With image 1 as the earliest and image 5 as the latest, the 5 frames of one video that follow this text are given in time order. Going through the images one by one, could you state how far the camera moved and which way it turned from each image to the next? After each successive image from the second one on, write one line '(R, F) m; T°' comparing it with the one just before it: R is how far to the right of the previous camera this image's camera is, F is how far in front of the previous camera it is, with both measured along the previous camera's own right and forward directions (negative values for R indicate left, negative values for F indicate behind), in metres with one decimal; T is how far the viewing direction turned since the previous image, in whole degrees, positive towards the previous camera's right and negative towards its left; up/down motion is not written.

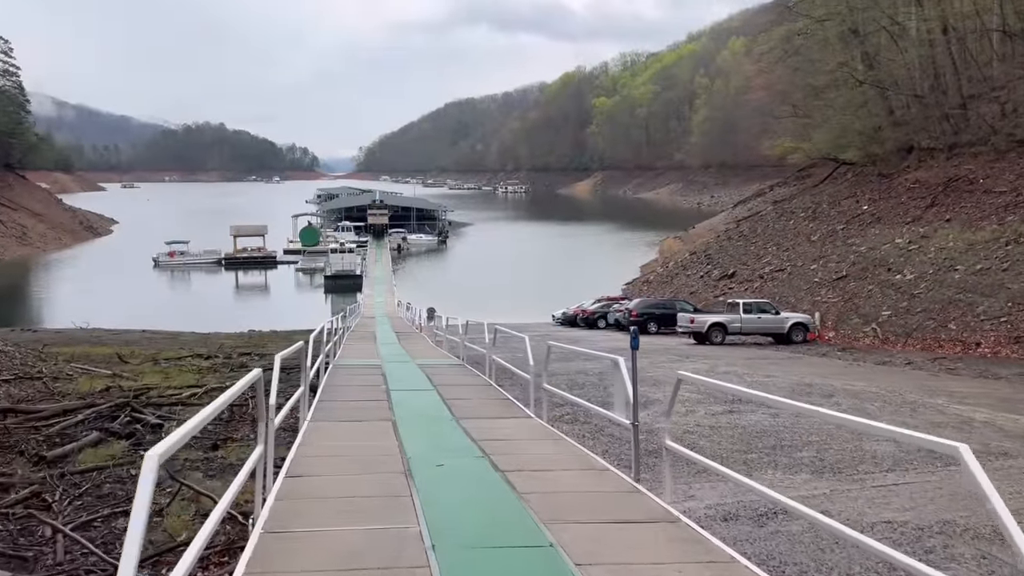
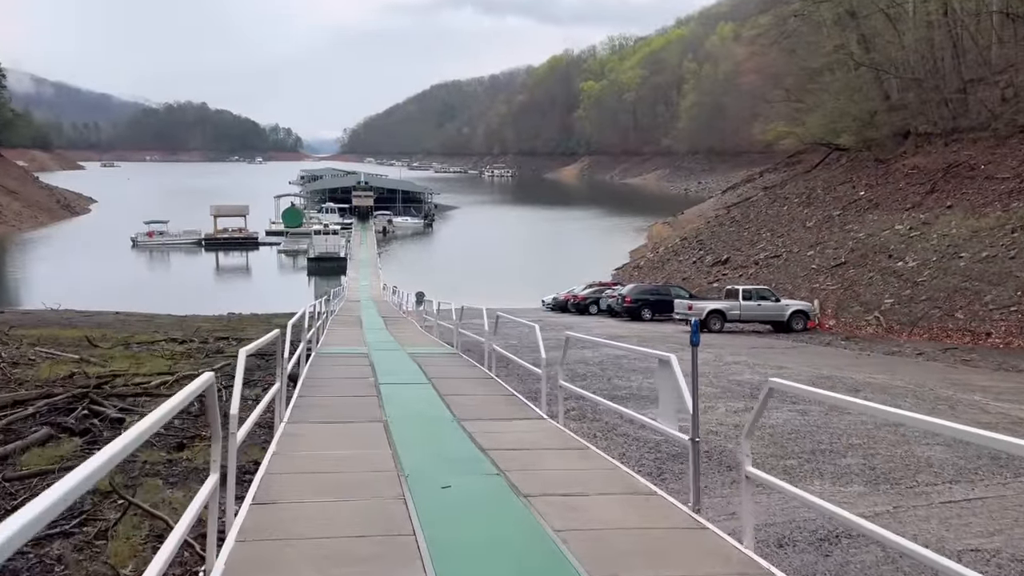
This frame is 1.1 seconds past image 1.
(-0.2, +1.0) m; +1°
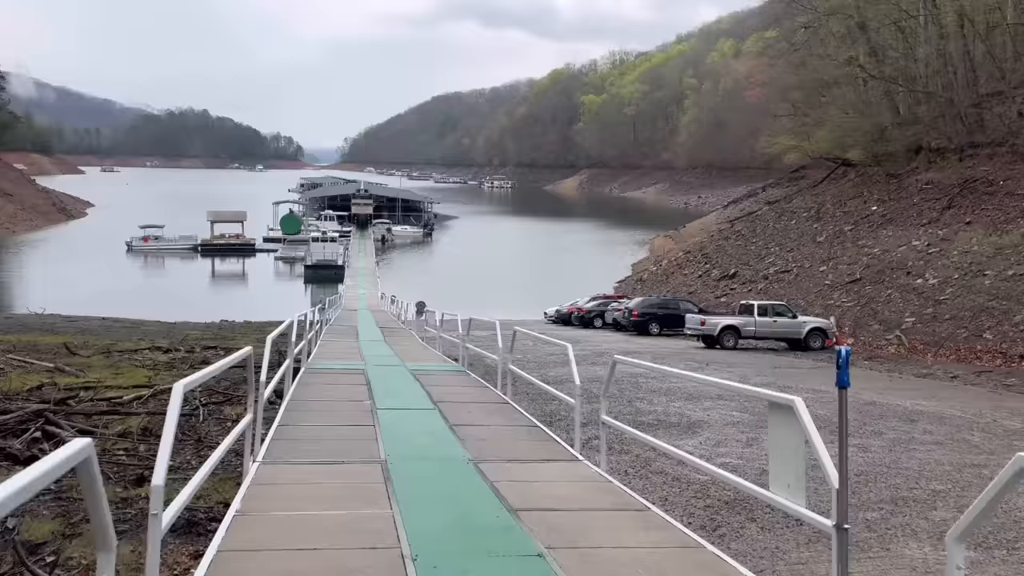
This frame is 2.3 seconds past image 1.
(-0.2, +1.2) m; 0°
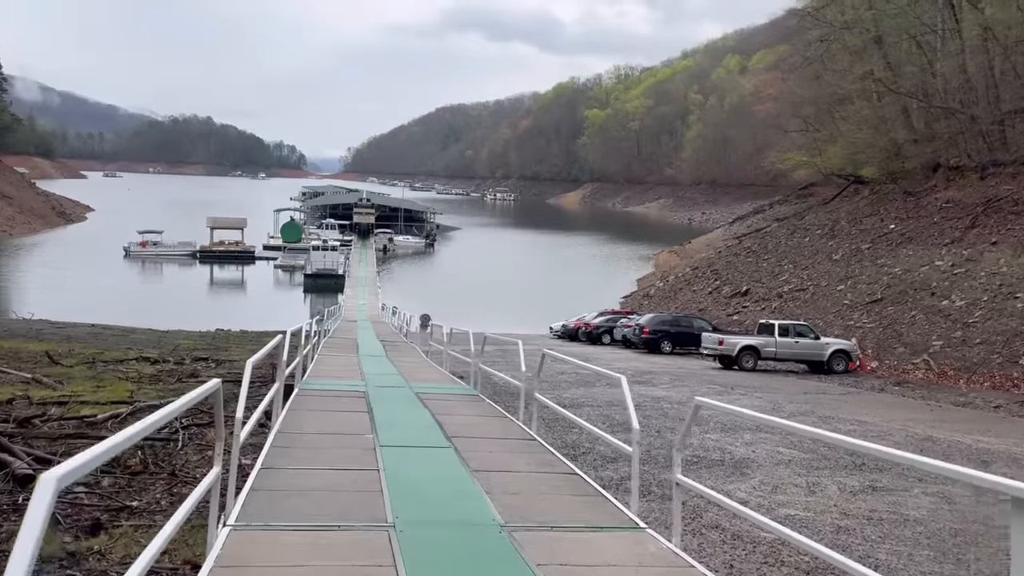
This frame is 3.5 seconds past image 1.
(-0.2, +1.1) m; 0°
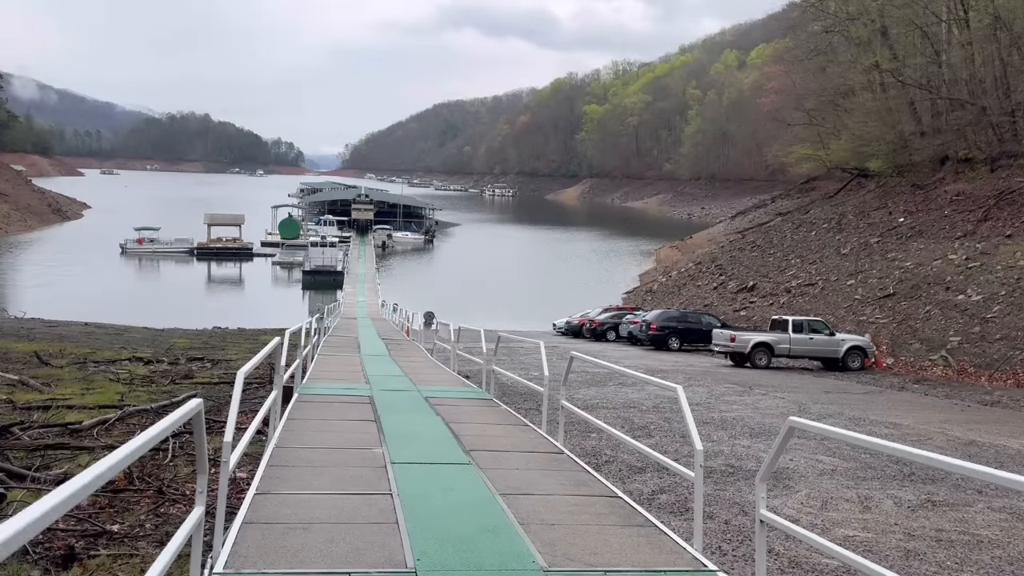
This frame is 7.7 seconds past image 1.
(-0.2, +0.7) m; 0°
